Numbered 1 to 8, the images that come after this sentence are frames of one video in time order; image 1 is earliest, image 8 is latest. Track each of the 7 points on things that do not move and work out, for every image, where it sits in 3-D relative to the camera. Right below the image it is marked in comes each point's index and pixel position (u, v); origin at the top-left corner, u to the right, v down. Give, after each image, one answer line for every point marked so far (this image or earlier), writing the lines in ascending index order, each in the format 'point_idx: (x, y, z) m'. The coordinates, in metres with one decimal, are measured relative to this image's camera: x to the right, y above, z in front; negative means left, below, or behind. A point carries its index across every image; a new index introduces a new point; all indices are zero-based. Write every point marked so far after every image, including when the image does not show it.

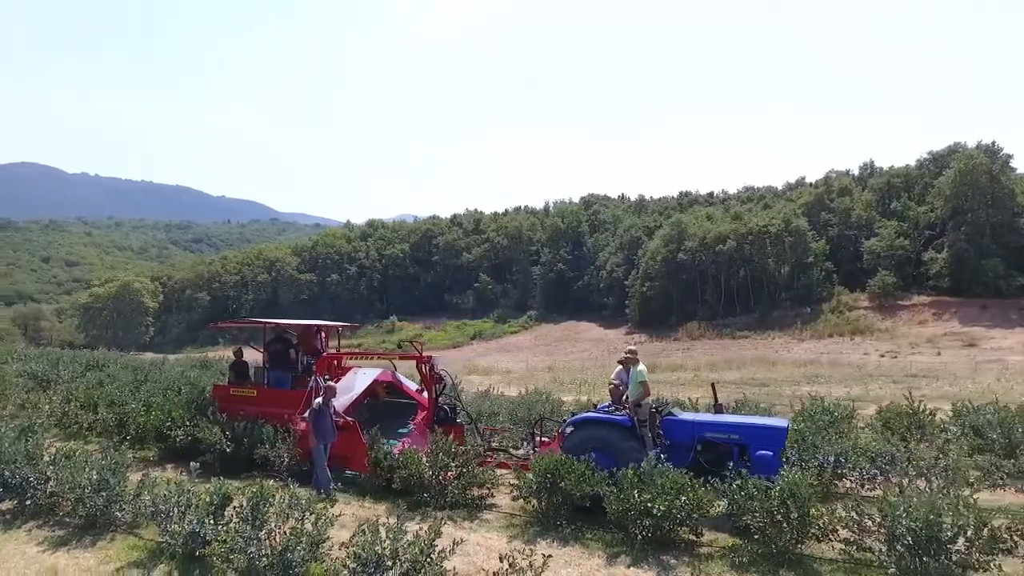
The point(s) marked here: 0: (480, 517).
0: (-0.4, -2.6, +7.1) m
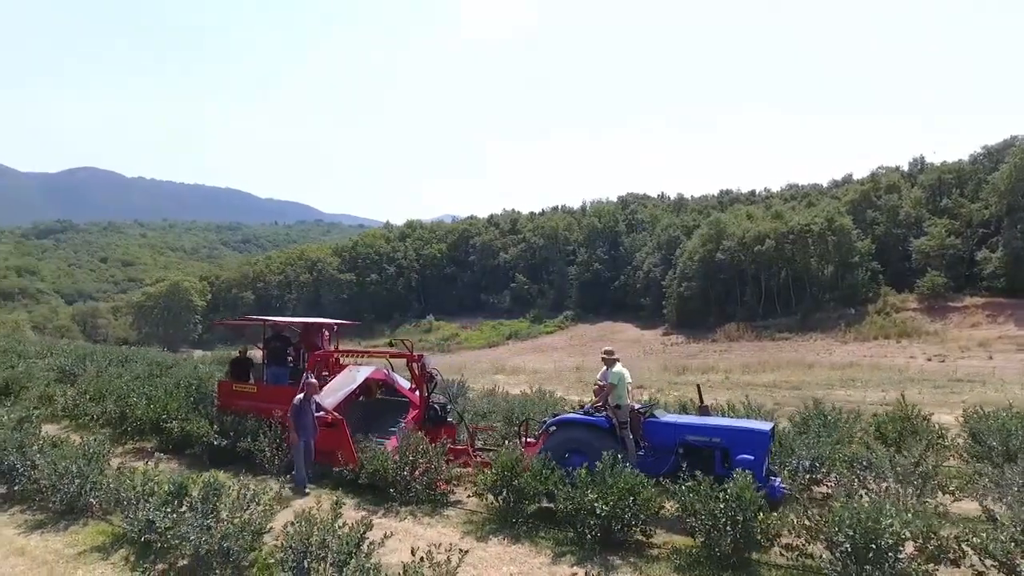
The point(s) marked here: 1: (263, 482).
0: (-0.8, -2.6, +7.2) m
1: (-3.0, -2.5, +7.4) m
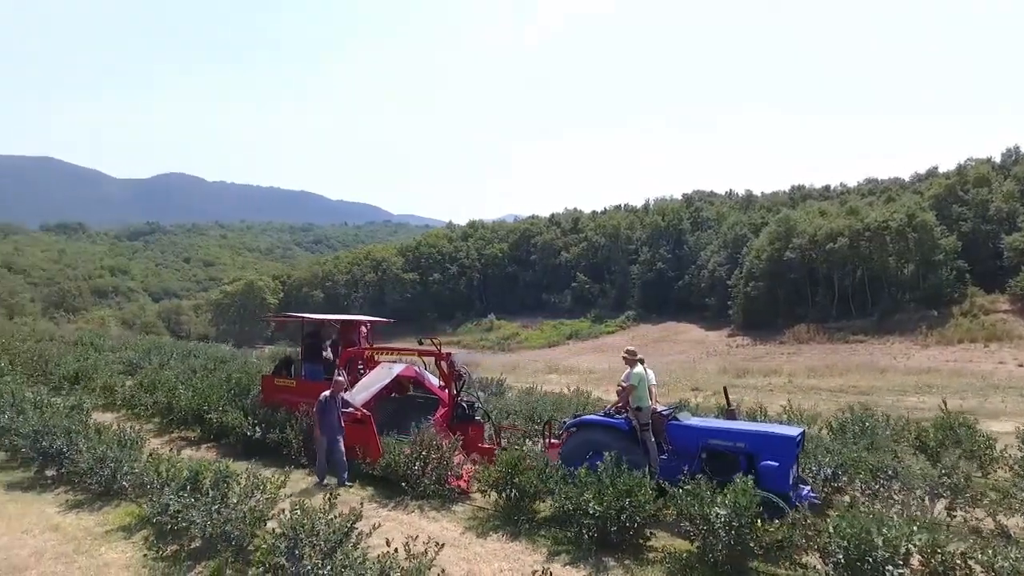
0: (-0.7, -2.6, +7.3) m
1: (-2.9, -2.5, +7.8) m
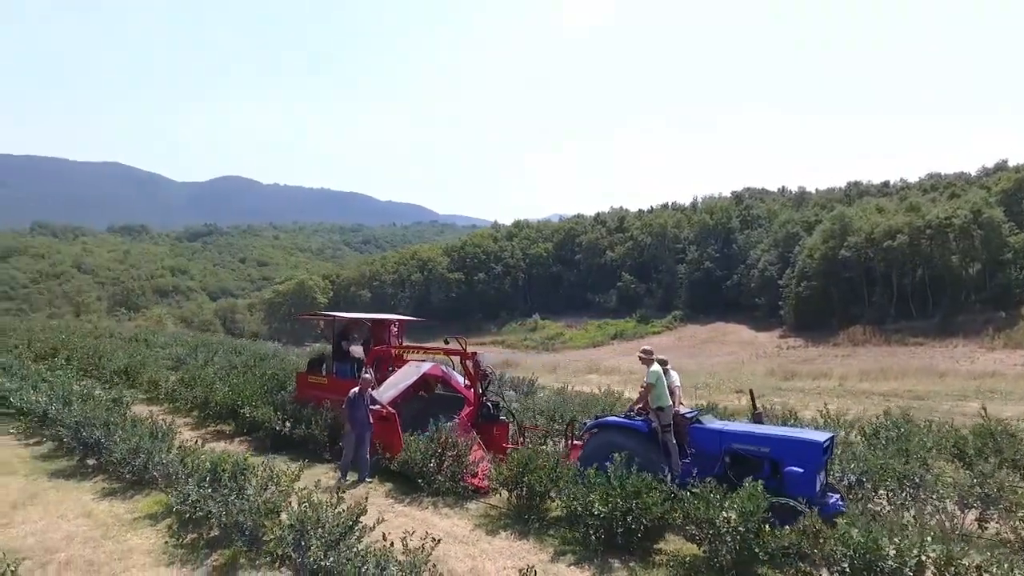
0: (-0.6, -2.6, +7.4) m
1: (-2.7, -2.5, +8.0) m
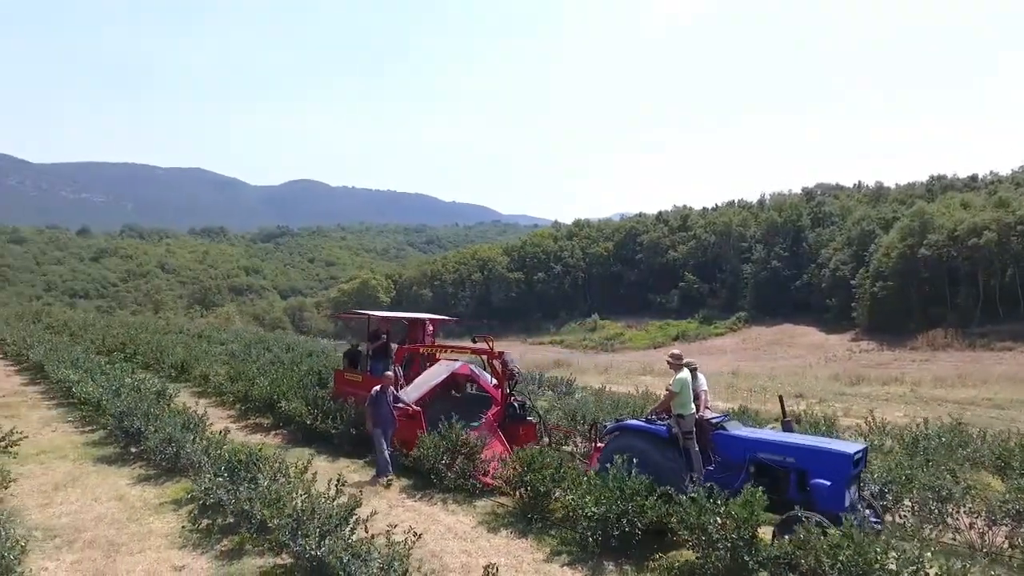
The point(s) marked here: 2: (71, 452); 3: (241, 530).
0: (-0.5, -2.6, +7.5) m
1: (-2.5, -2.5, +8.3) m
2: (-6.1, -2.3, +8.7) m
3: (-2.6, -2.3, +6.1) m
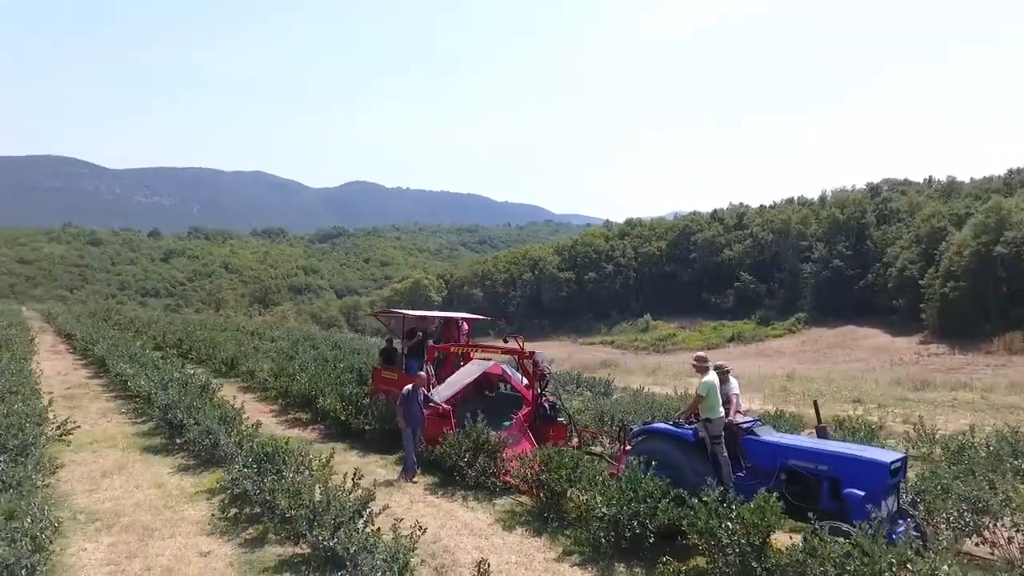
0: (-0.3, -2.6, +7.6) m
1: (-2.2, -2.5, +8.6) m
2: (-5.8, -2.3, +9.2) m
3: (-2.5, -2.3, +6.4) m
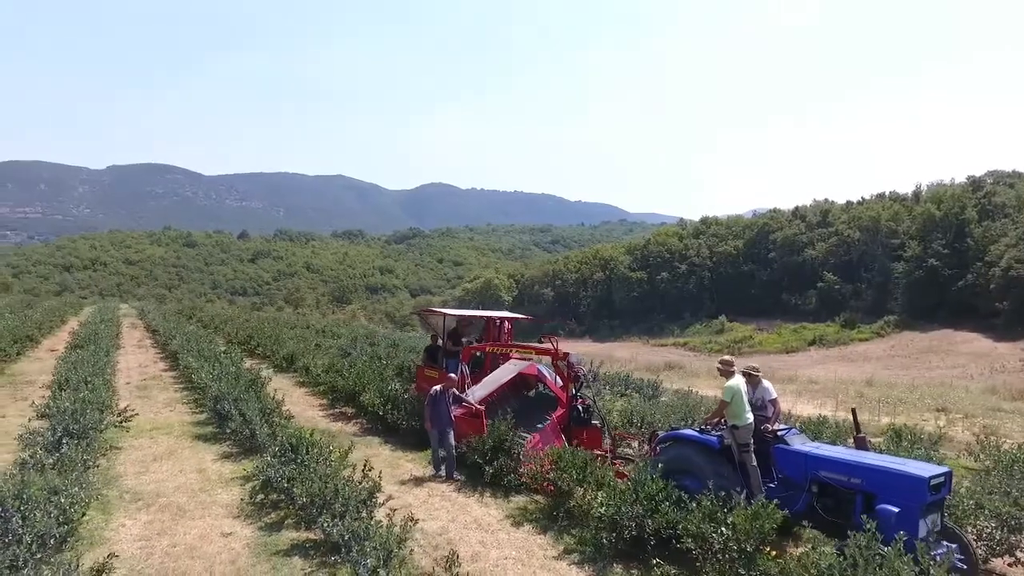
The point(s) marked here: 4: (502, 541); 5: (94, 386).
0: (-0.1, -2.6, +7.7) m
1: (-1.9, -2.5, +8.9) m
2: (-5.3, -2.3, +10.0) m
3: (-2.5, -2.3, +6.8) m
4: (-0.1, -2.6, +6.4) m
5: (-6.8, -1.6, +10.1) m
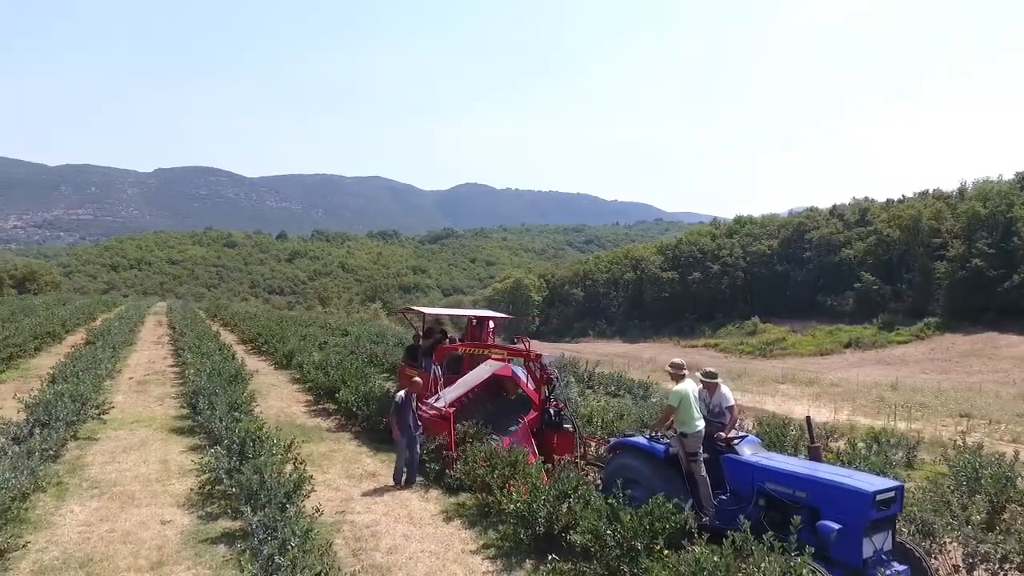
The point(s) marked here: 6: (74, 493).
0: (-0.8, -2.6, +7.9) m
1: (-2.5, -2.5, +9.2) m
2: (-5.9, -2.3, +10.5) m
3: (-3.2, -2.4, +7.1) m
4: (-0.9, -2.6, +6.6) m
5: (-7.3, -1.6, +10.7) m
6: (-5.0, -2.3, +7.1) m
